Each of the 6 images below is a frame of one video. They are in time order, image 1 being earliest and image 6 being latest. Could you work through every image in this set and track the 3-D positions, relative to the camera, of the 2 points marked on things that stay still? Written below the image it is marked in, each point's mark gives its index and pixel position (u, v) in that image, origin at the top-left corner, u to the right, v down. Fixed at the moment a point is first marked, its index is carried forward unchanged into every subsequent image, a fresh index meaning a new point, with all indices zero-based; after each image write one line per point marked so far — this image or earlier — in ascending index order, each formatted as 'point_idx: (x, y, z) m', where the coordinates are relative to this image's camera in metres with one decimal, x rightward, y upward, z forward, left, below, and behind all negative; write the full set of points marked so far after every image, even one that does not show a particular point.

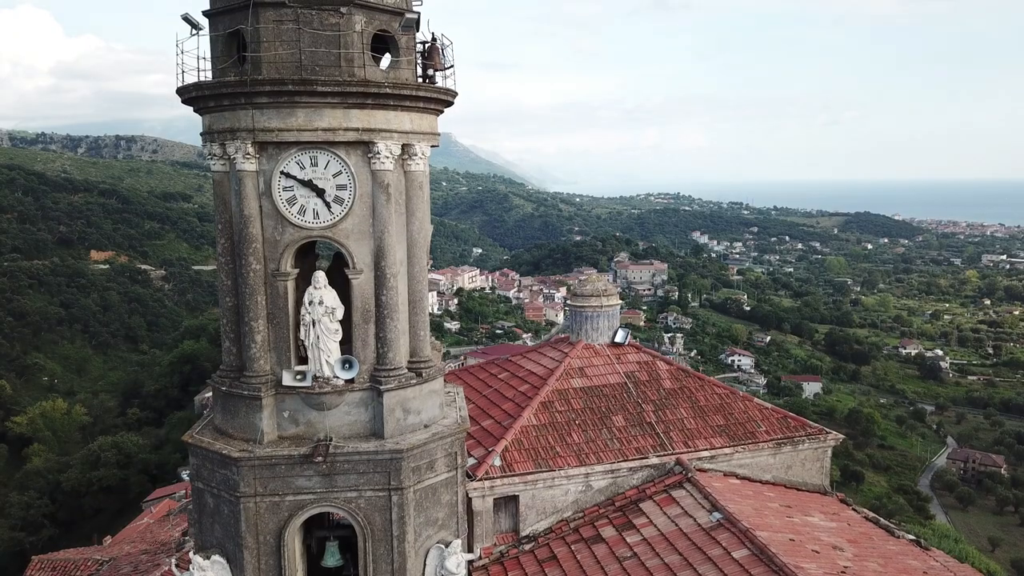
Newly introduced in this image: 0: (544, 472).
0: (+0.5, -2.8, +10.6) m
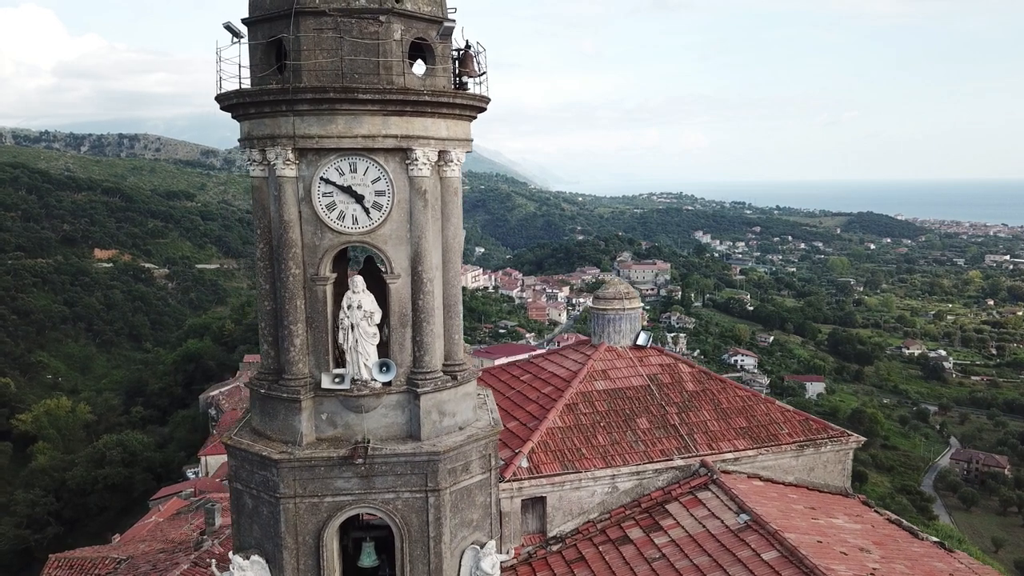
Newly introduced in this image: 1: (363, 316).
0: (+0.9, -2.9, +10.7) m
1: (-1.8, -0.3, +8.2) m
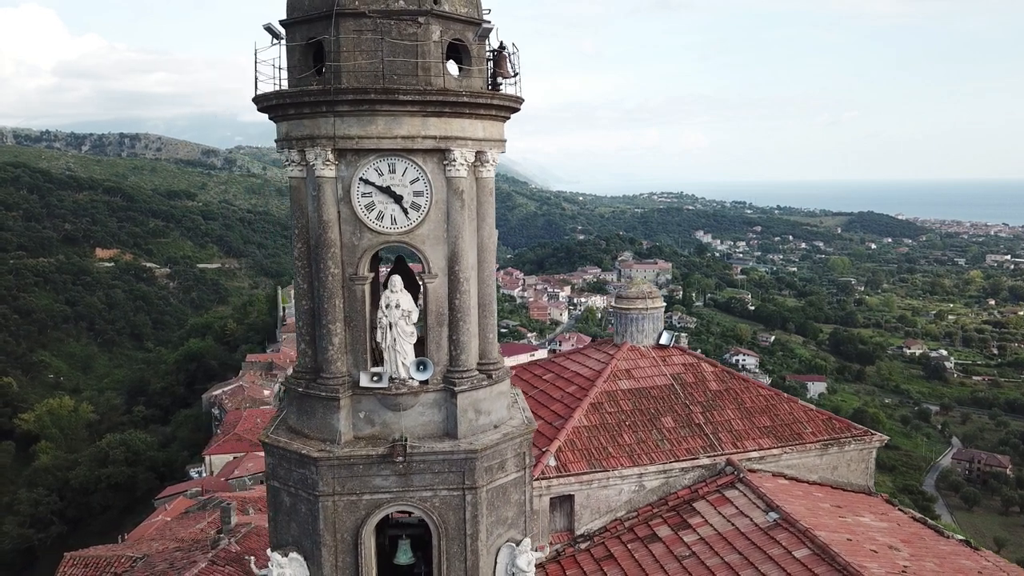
0: (+1.3, -2.8, +10.7) m
1: (-1.3, -0.3, +8.3) m
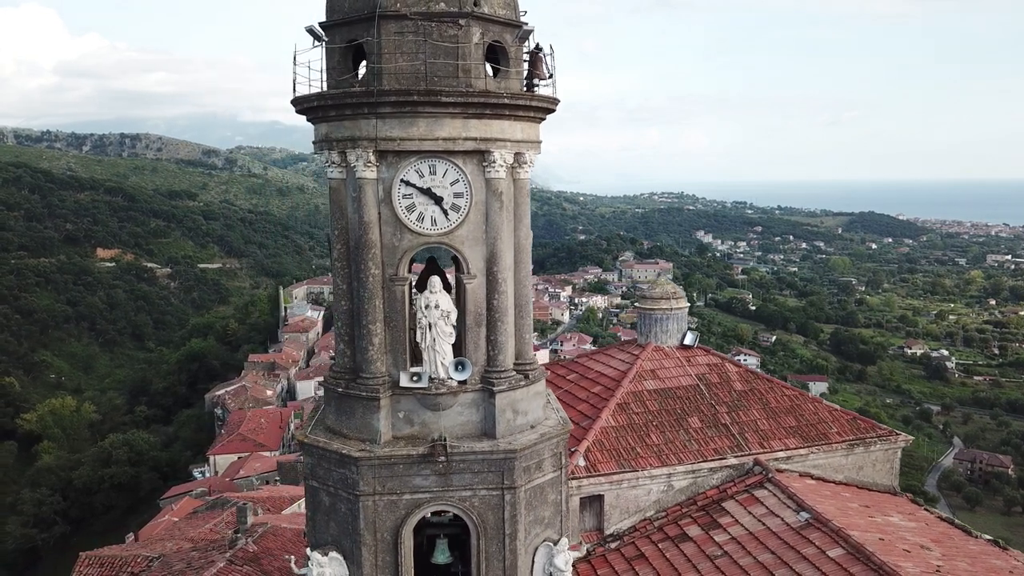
0: (+1.8, -2.9, +10.8) m
1: (-0.9, -0.3, +8.3) m
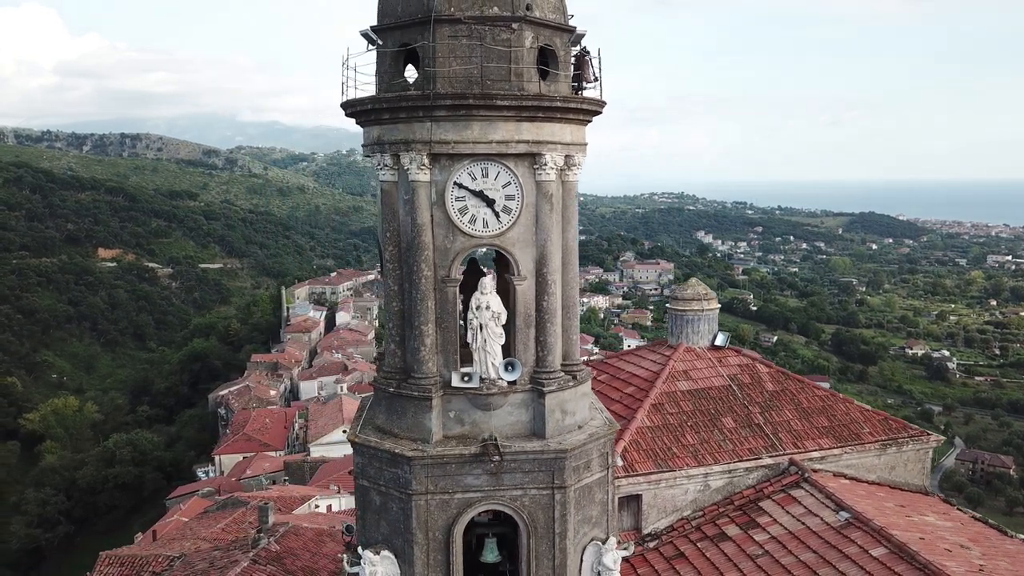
0: (+2.4, -2.9, +10.9) m
1: (-0.3, -0.3, +8.4) m
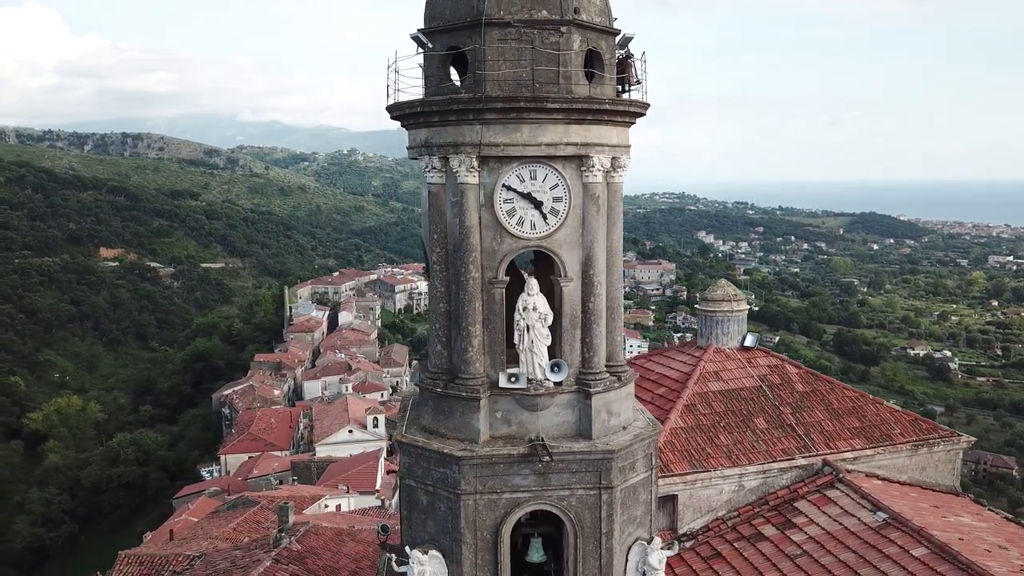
0: (+3.0, -2.9, +10.9) m
1: (+0.3, -0.4, +8.5) m
